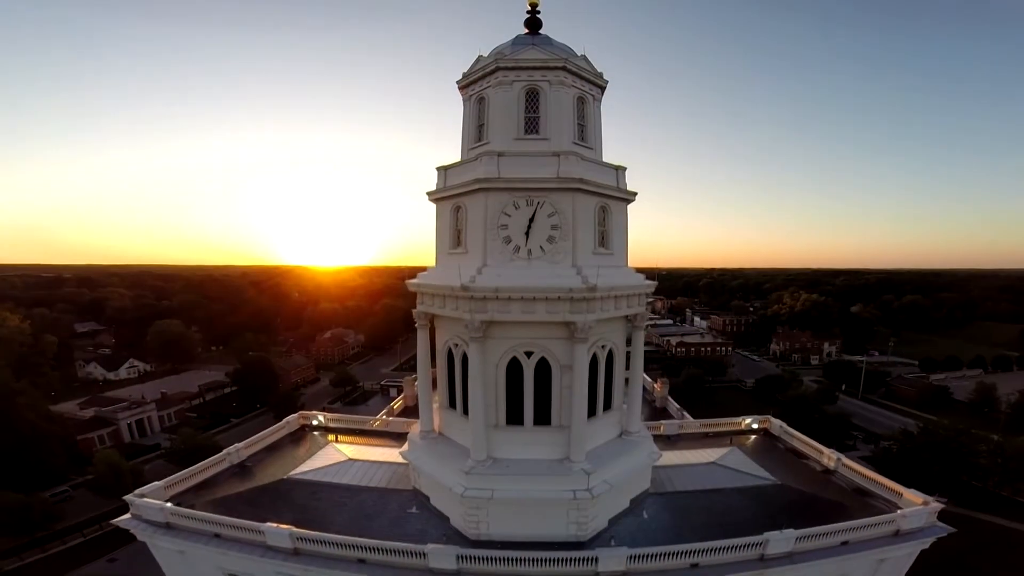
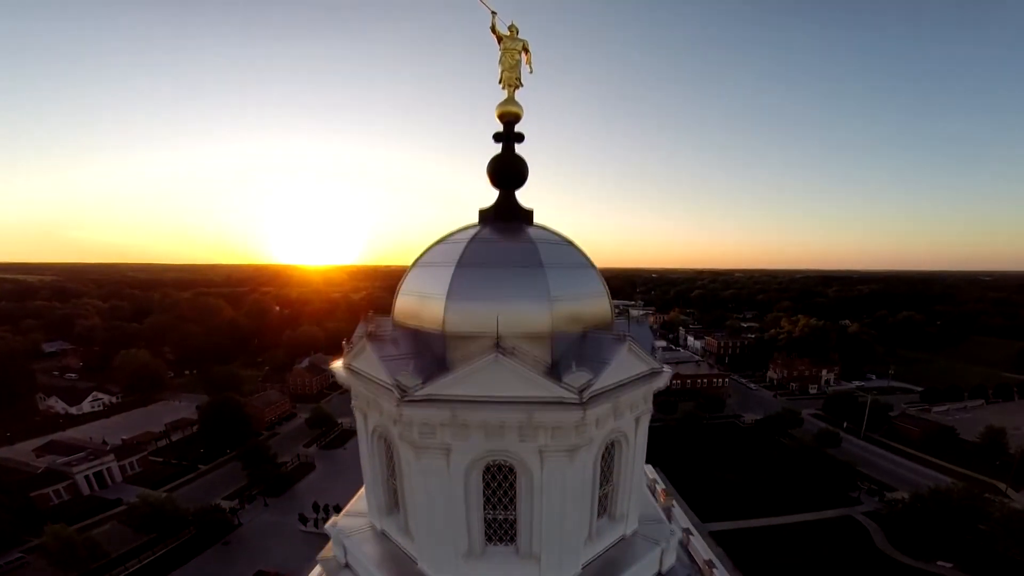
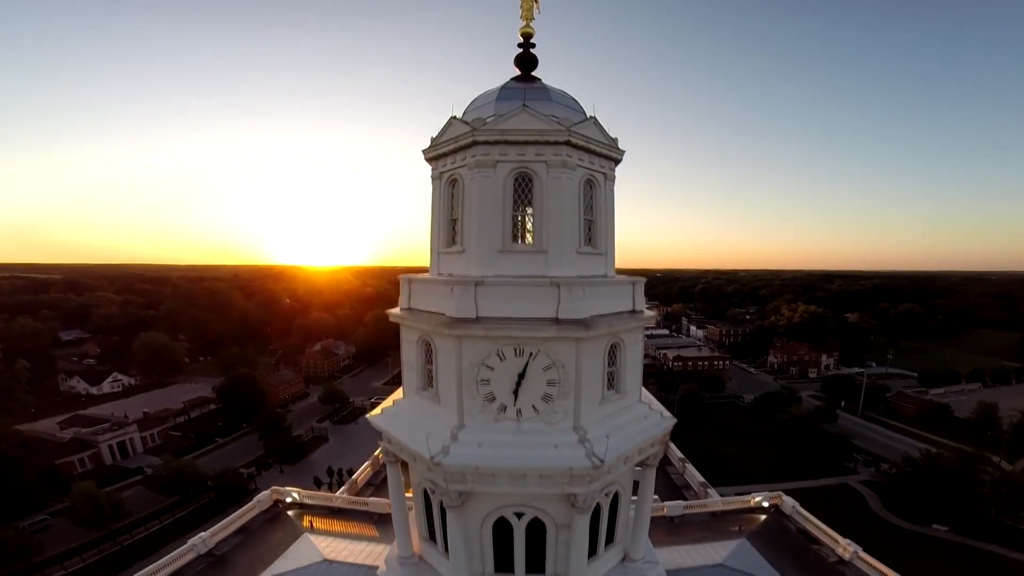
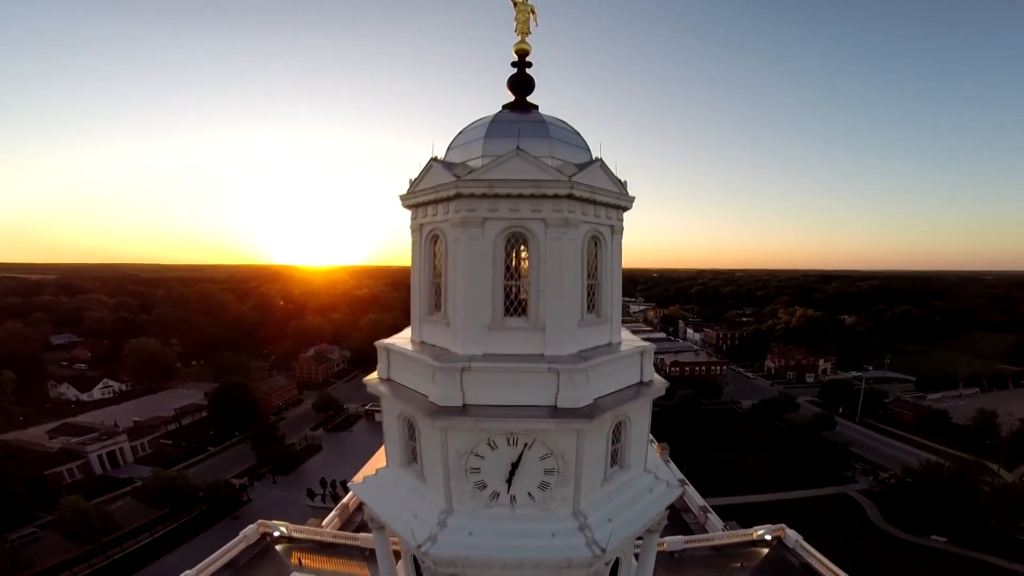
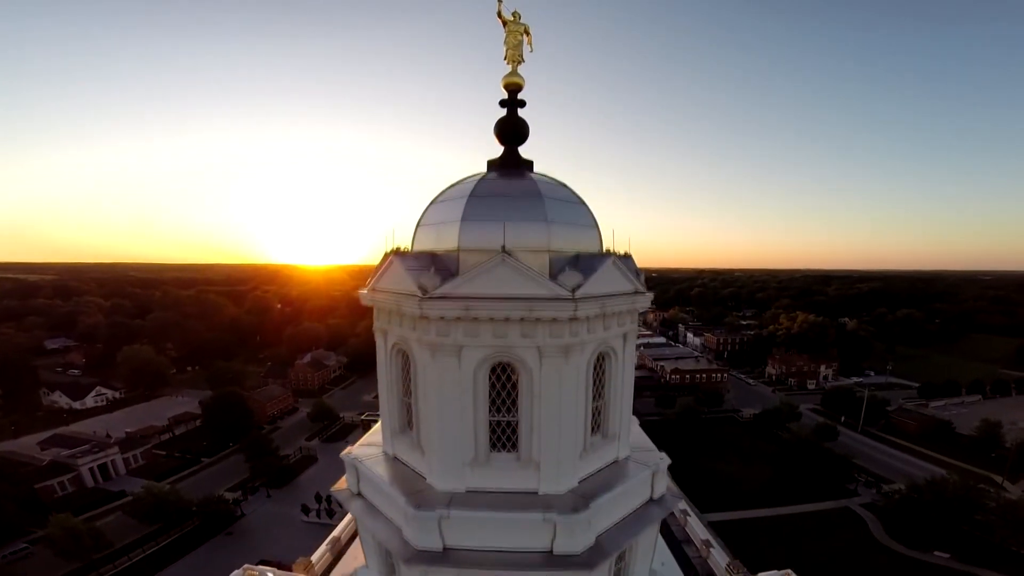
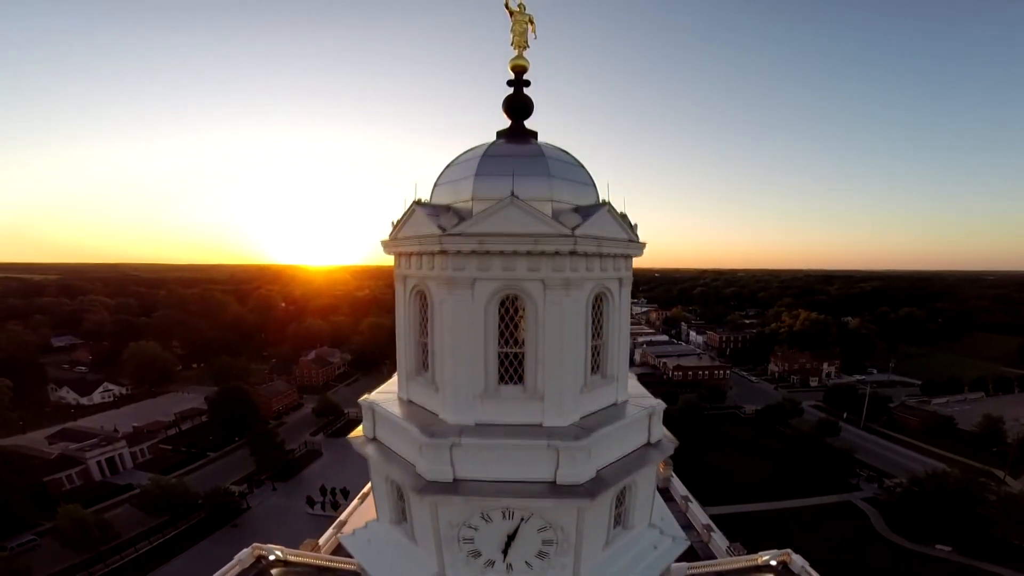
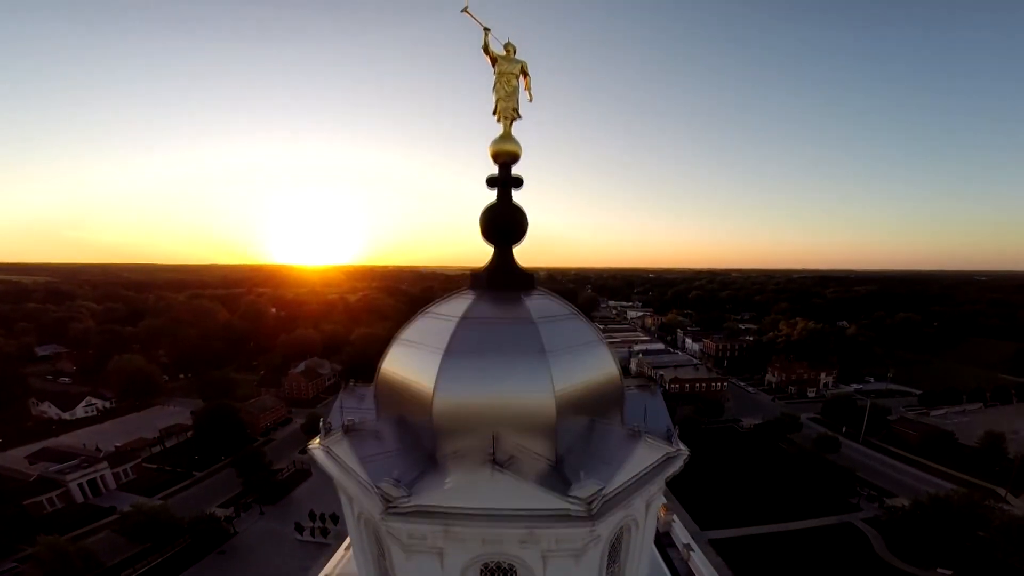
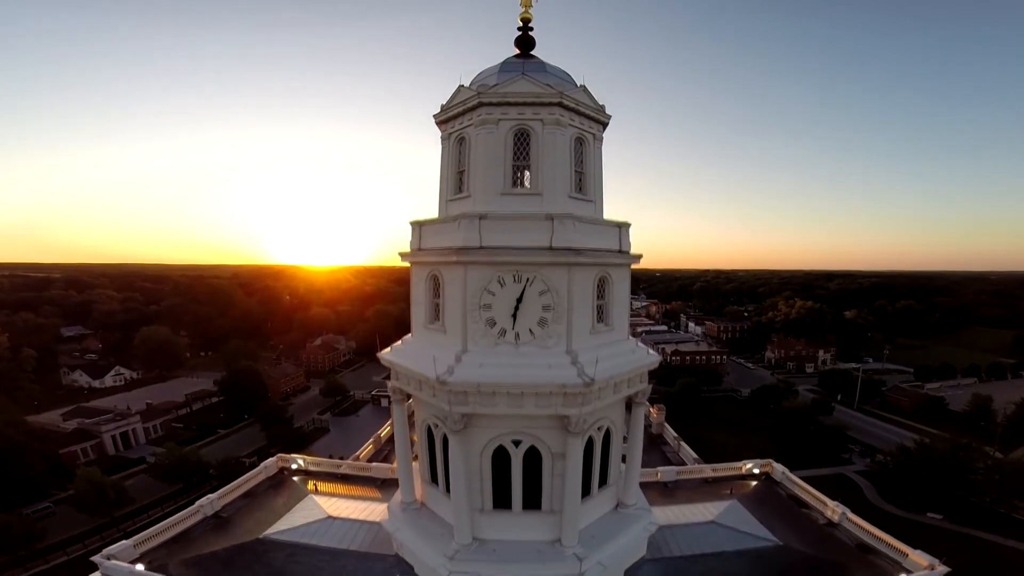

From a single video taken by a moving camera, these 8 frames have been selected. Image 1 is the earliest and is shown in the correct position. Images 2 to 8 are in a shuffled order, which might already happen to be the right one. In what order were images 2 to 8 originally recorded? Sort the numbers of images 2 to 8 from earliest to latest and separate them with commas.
8, 3, 4, 6, 5, 2, 7
